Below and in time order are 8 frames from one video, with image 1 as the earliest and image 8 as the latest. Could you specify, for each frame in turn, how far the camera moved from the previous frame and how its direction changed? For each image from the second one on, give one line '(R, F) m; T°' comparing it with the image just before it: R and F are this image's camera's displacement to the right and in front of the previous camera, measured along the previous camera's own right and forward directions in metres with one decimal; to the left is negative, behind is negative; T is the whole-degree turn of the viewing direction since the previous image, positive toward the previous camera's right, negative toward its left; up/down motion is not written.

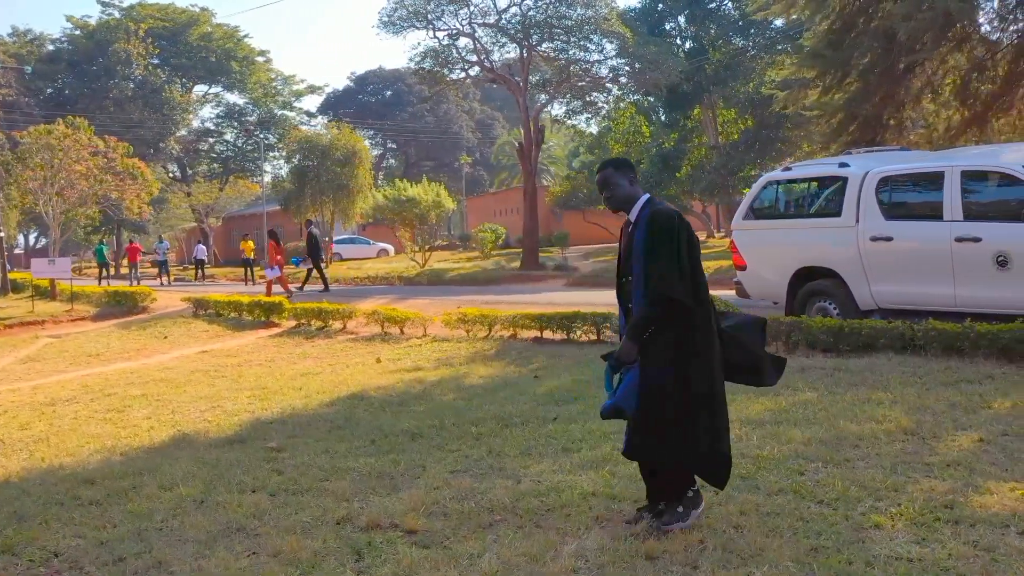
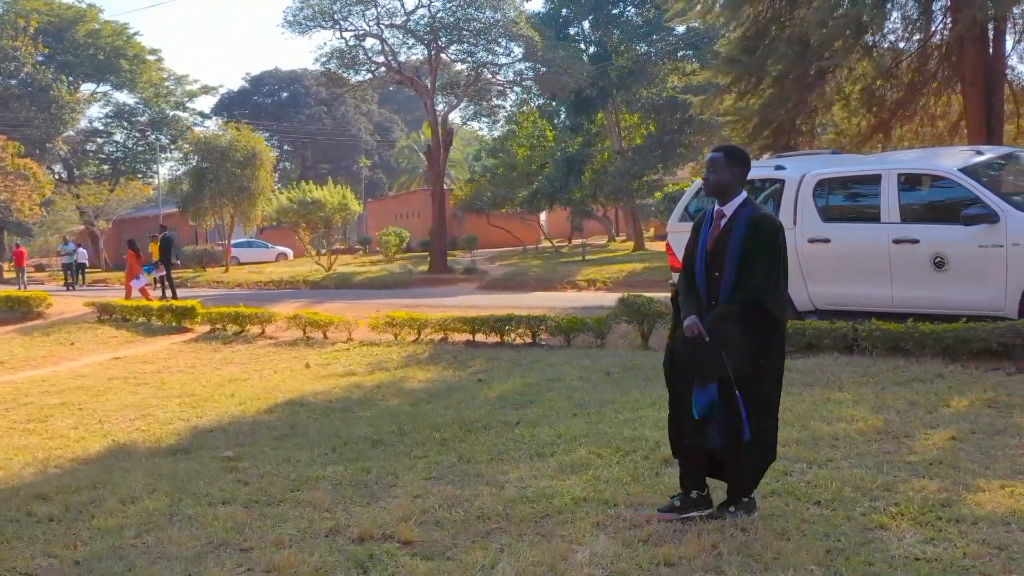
(-0.3, +0.1) m; +5°
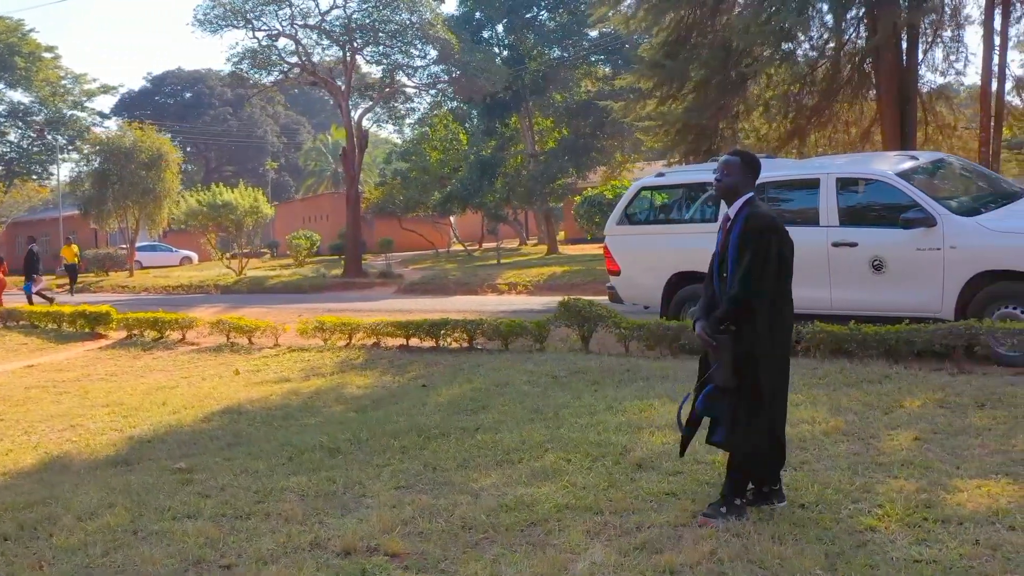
(-0.3, +0.1) m; +5°
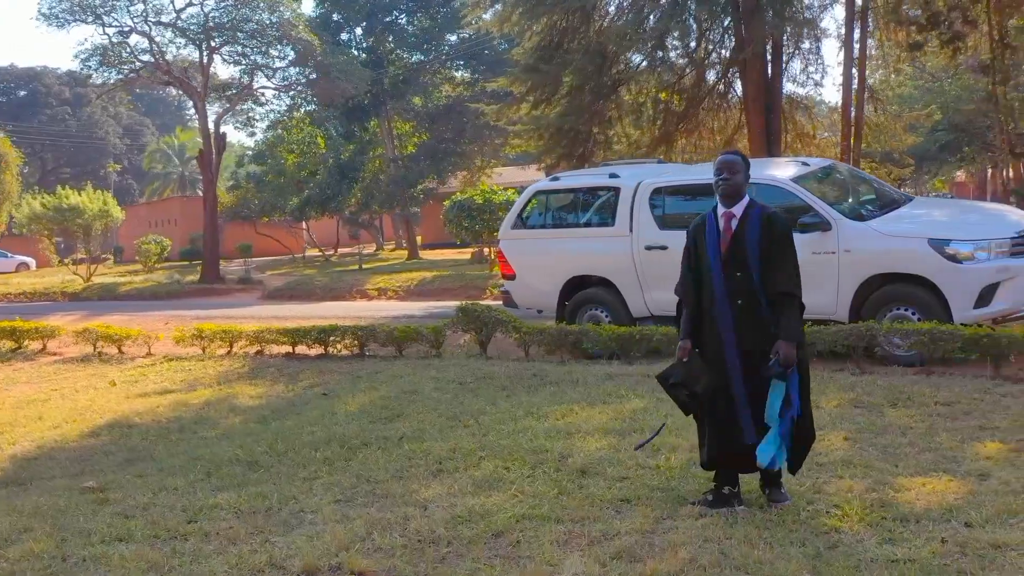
(-0.4, +0.1) m; +8°
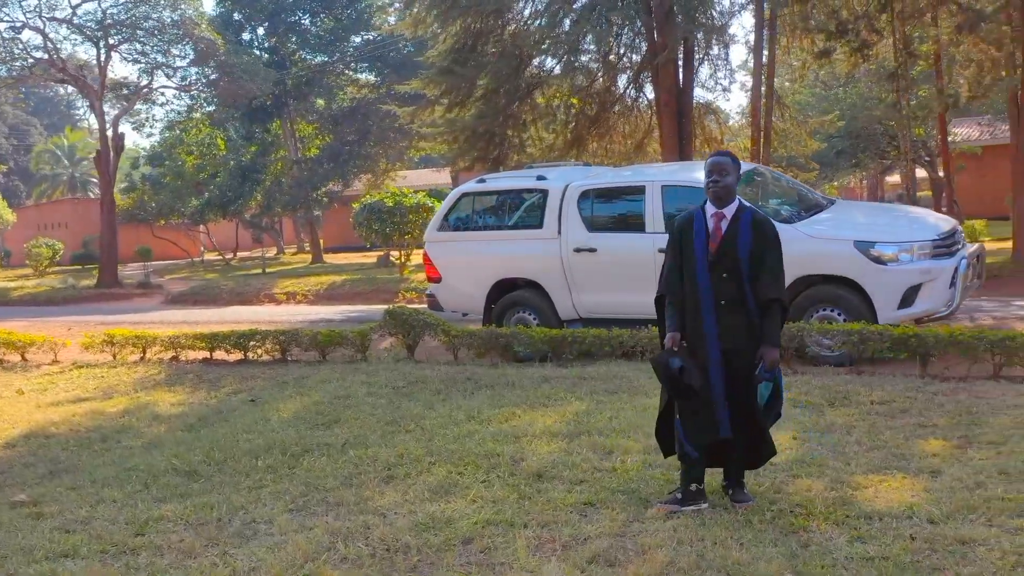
(-0.2, +0.1) m; +5°
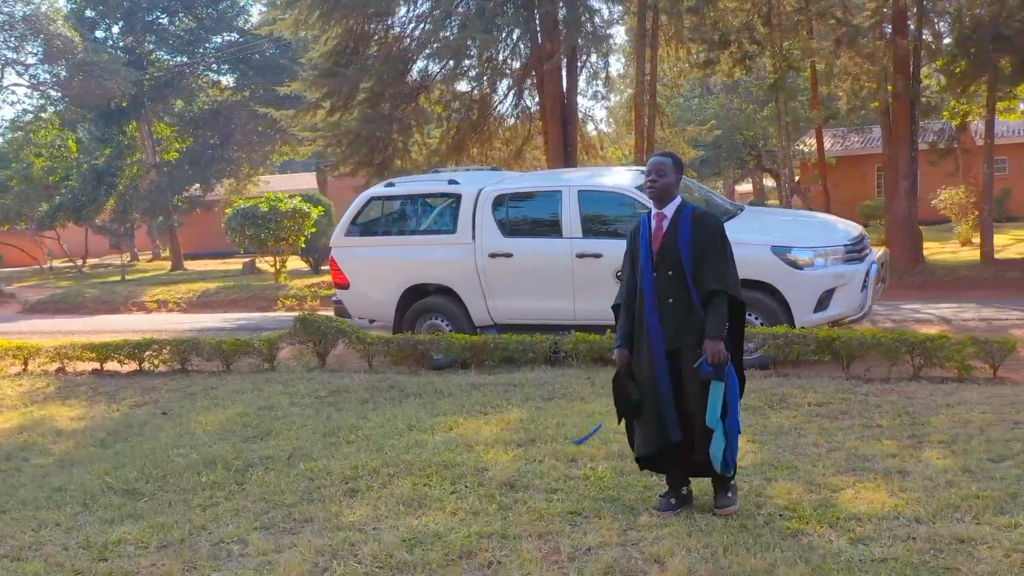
(-0.4, +0.1) m; +7°
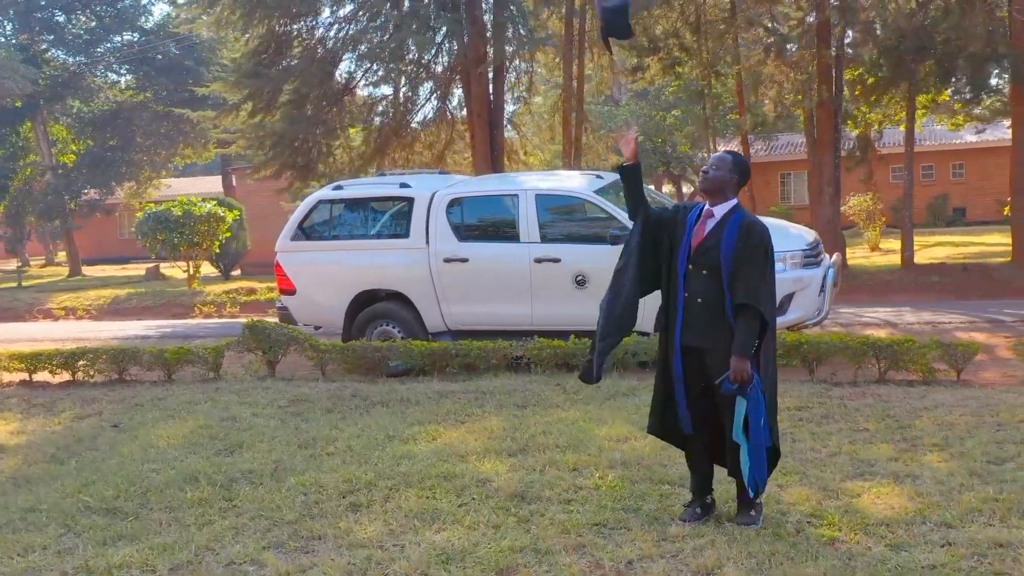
(-0.4, +0.1) m; +5°
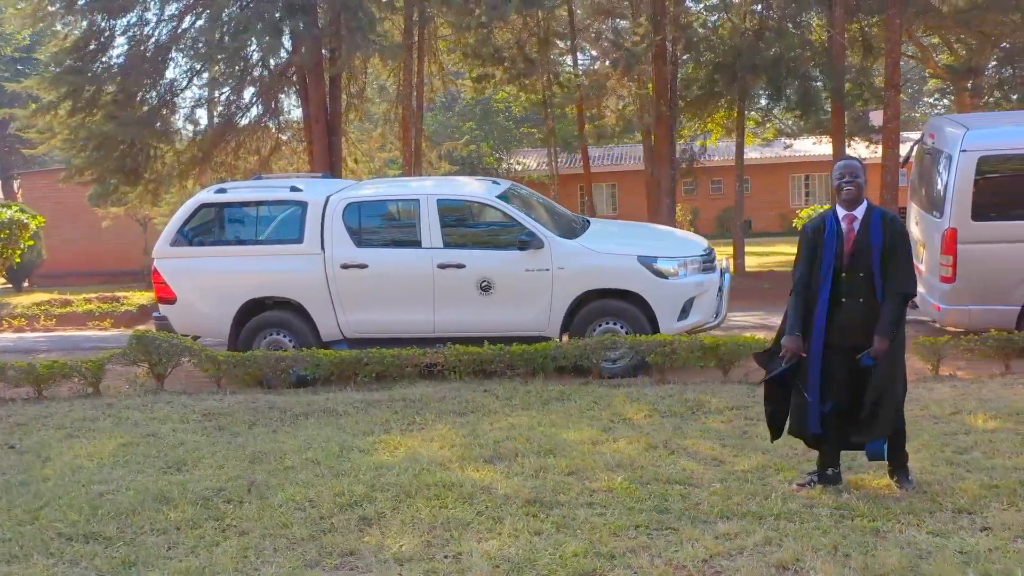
(-0.9, +0.2) m; +11°
